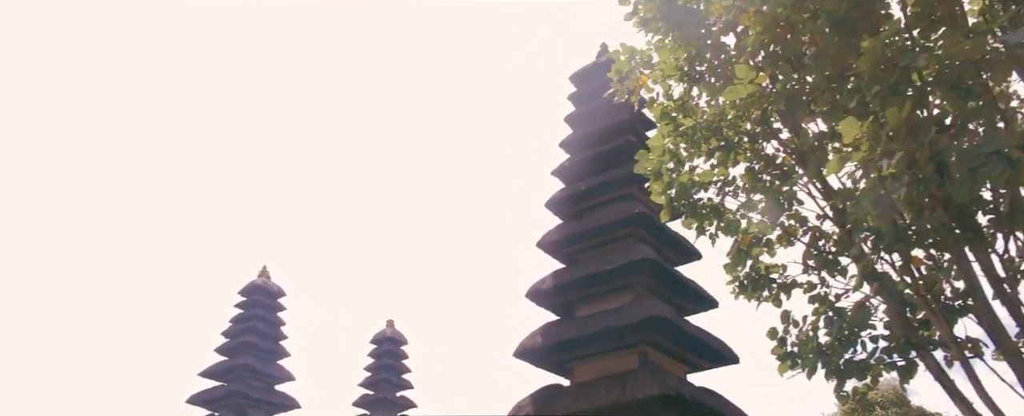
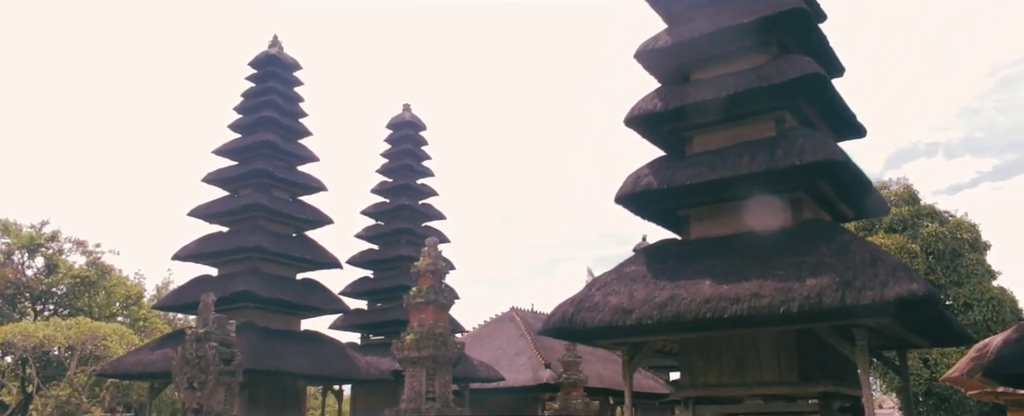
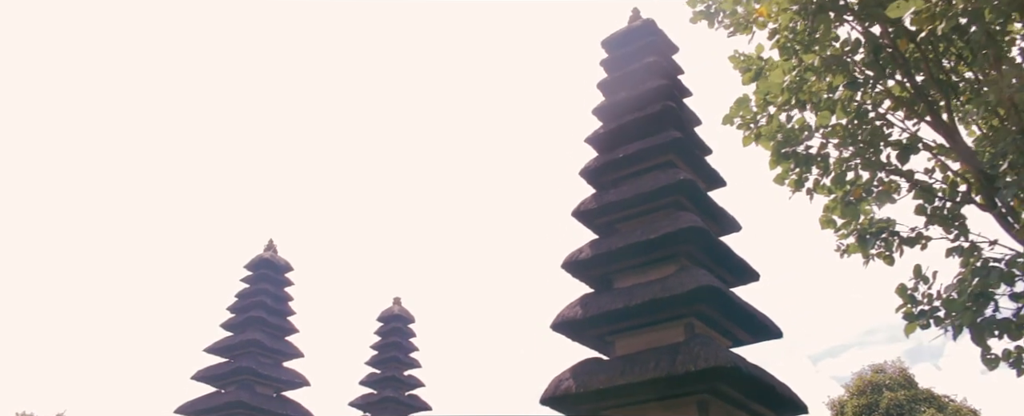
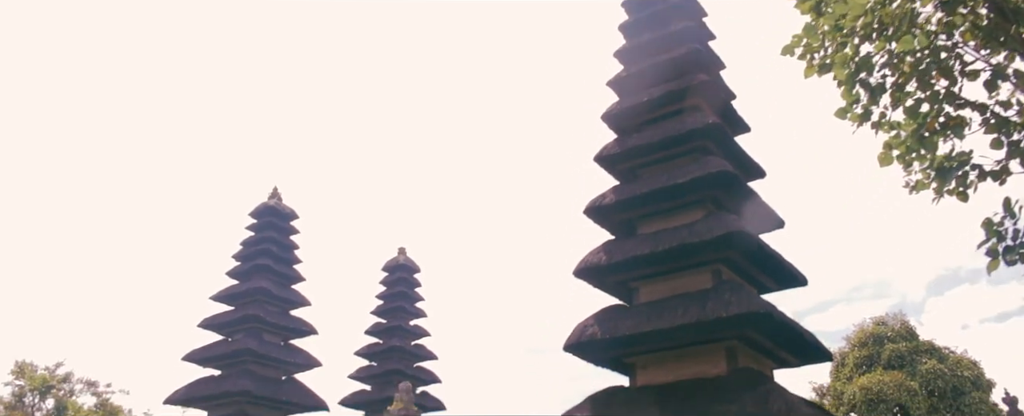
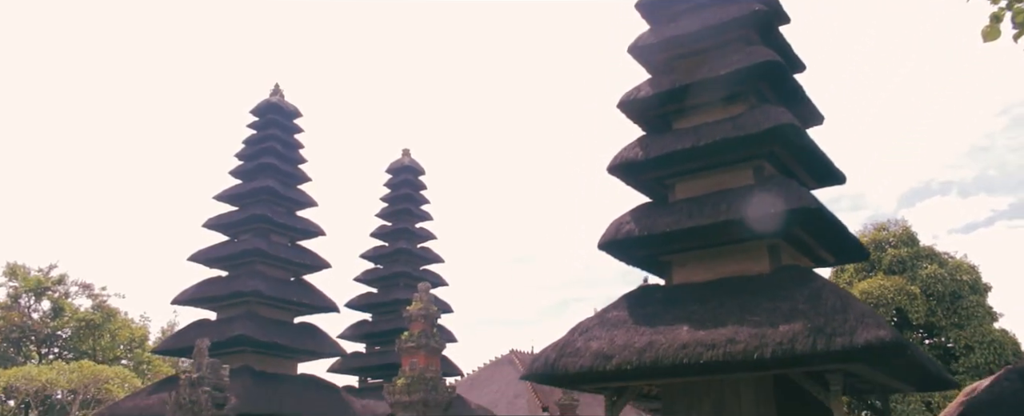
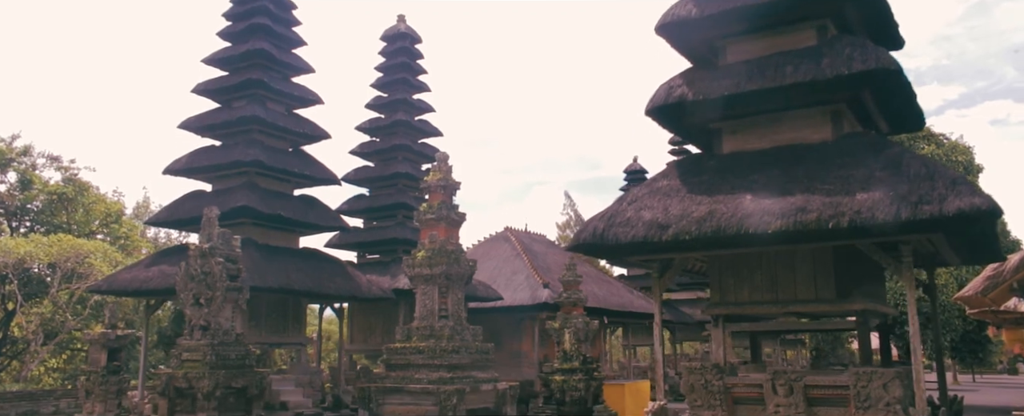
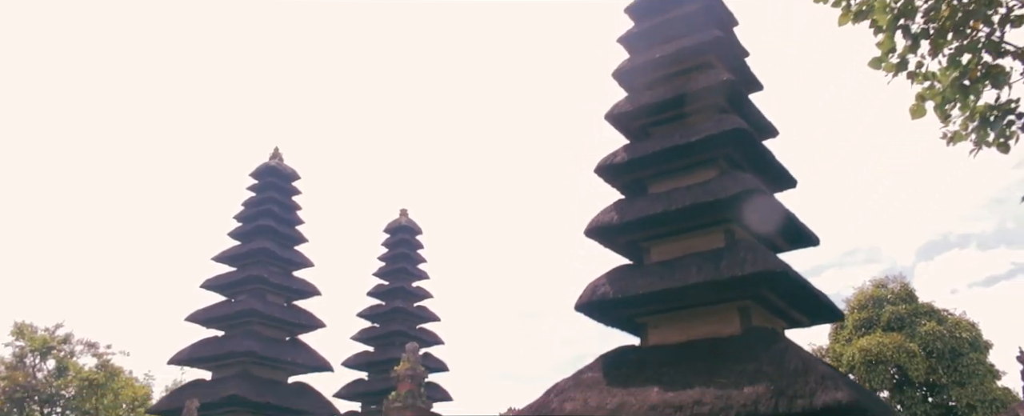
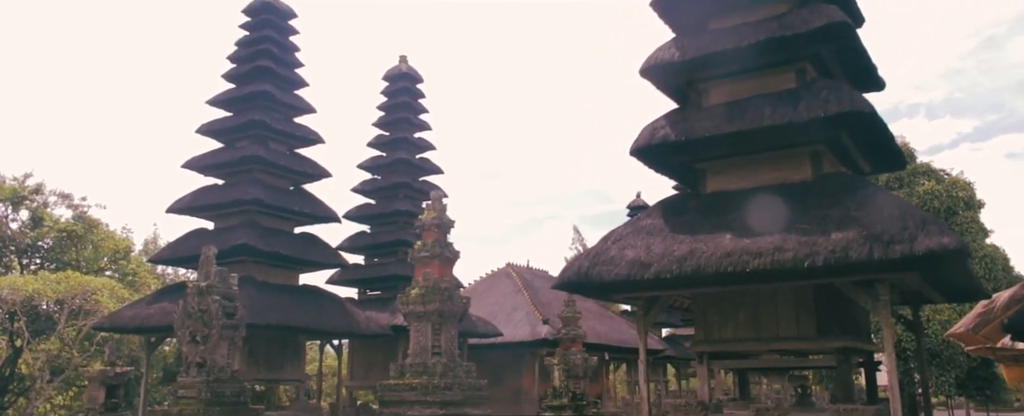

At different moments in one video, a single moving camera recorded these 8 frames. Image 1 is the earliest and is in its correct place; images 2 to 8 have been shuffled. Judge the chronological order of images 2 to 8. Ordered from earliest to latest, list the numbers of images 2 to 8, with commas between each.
3, 4, 7, 5, 2, 8, 6
